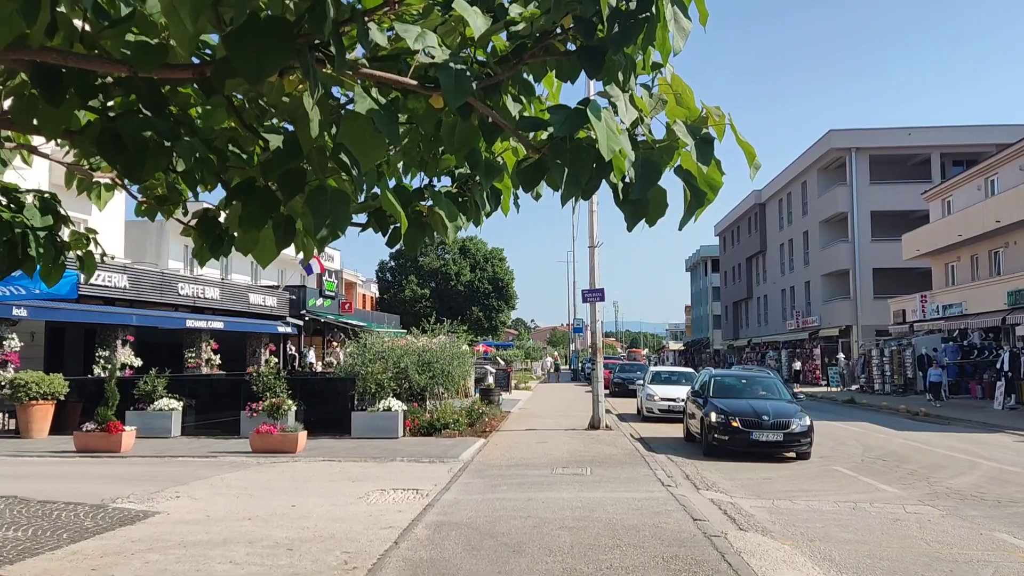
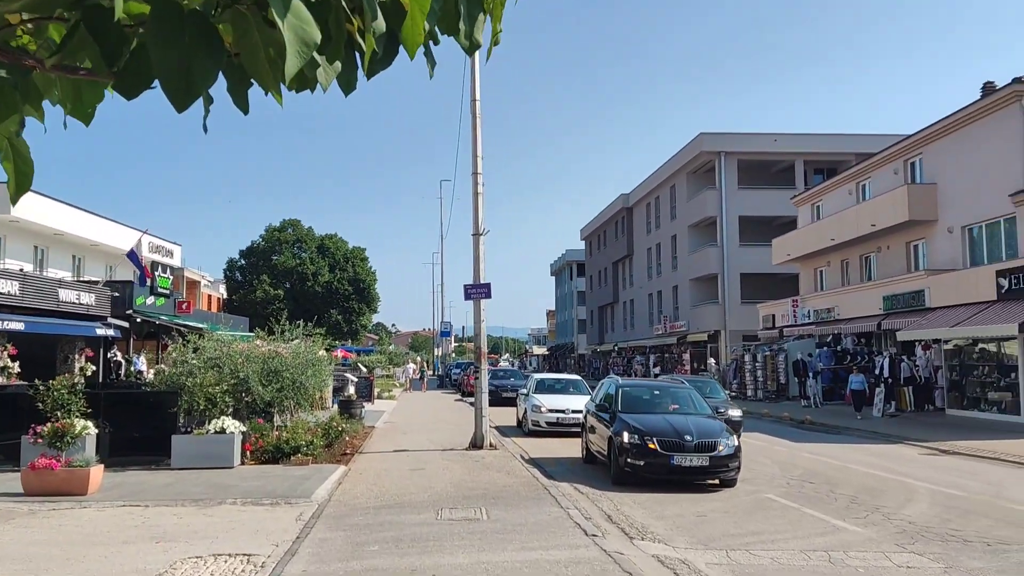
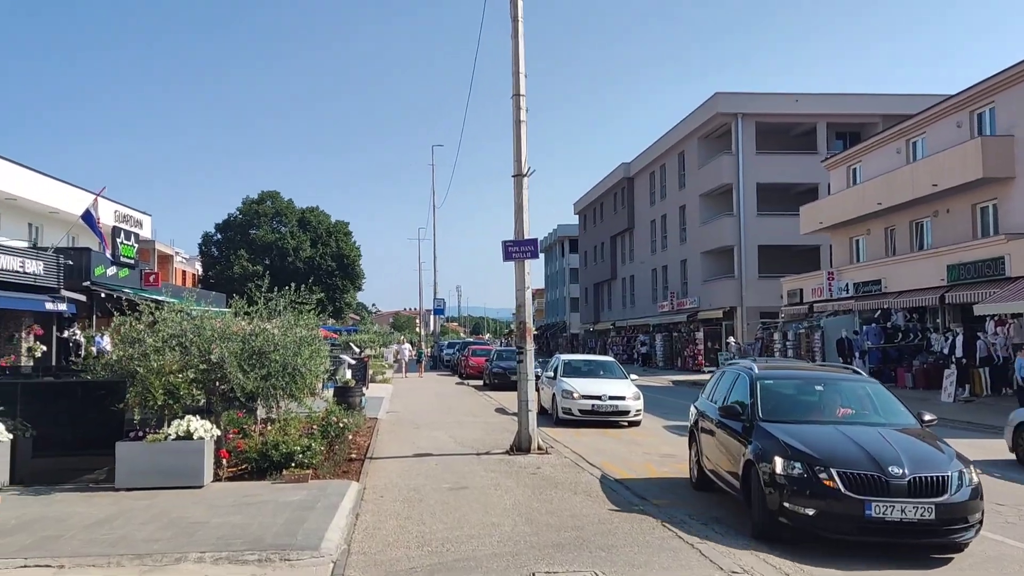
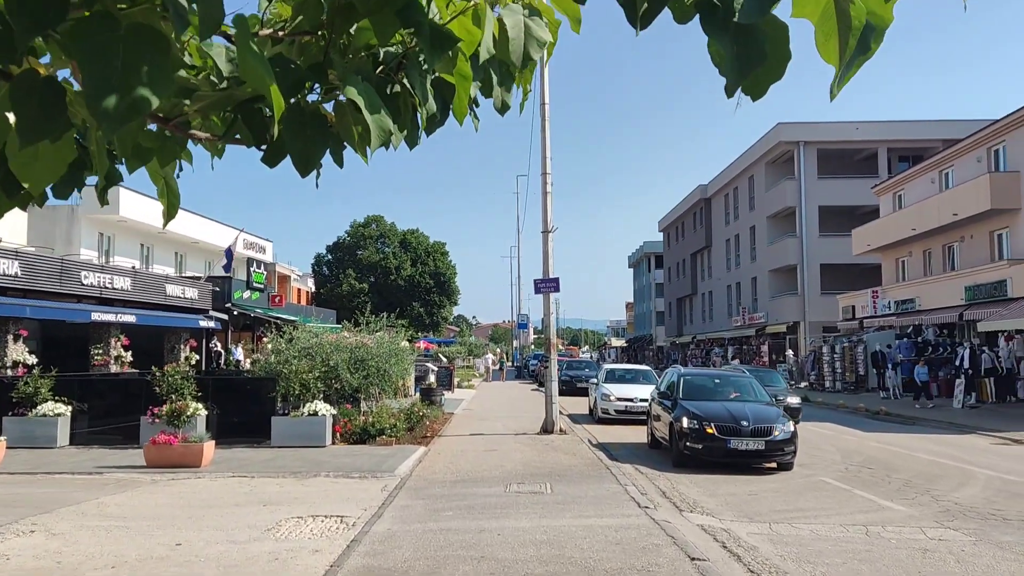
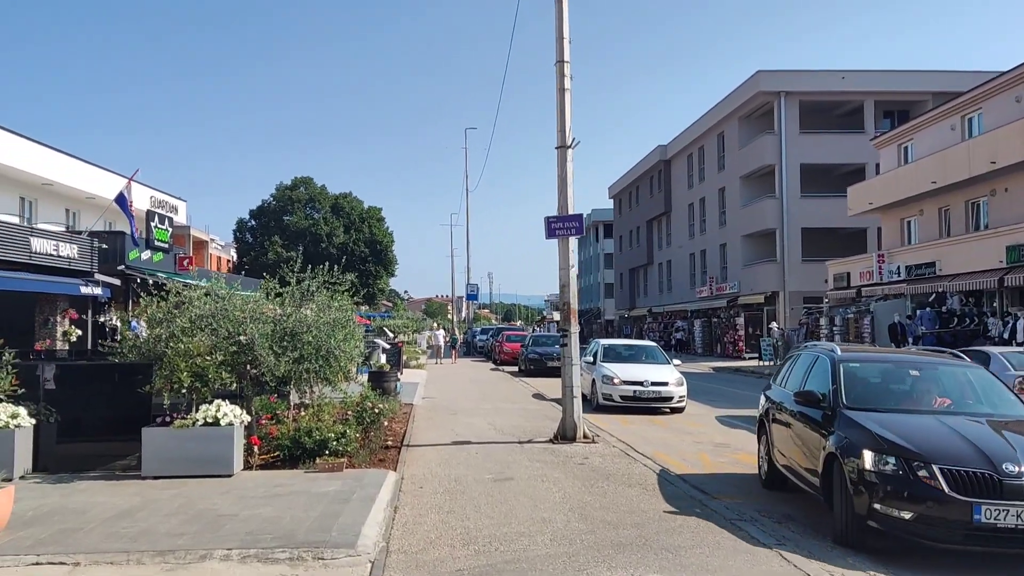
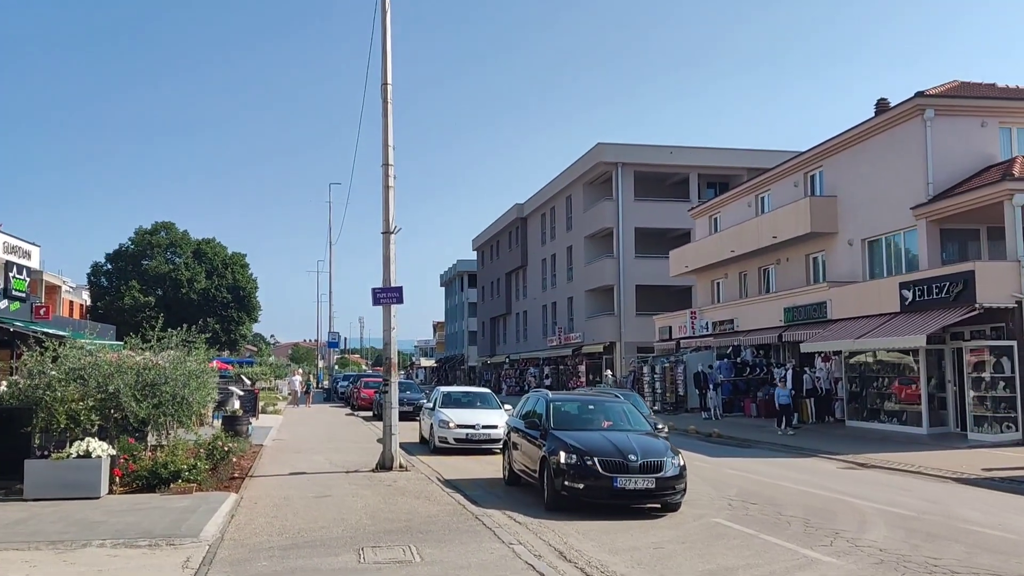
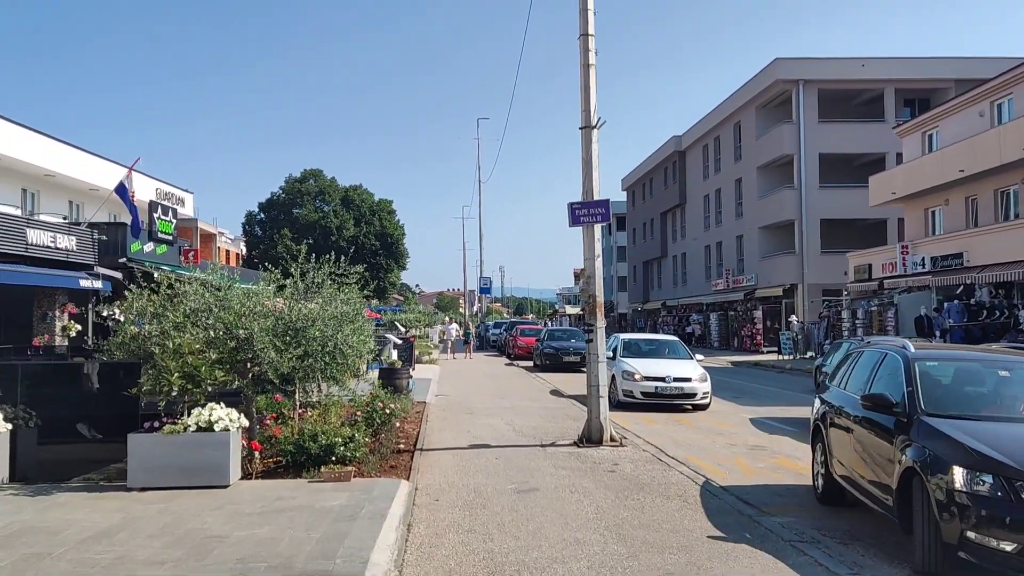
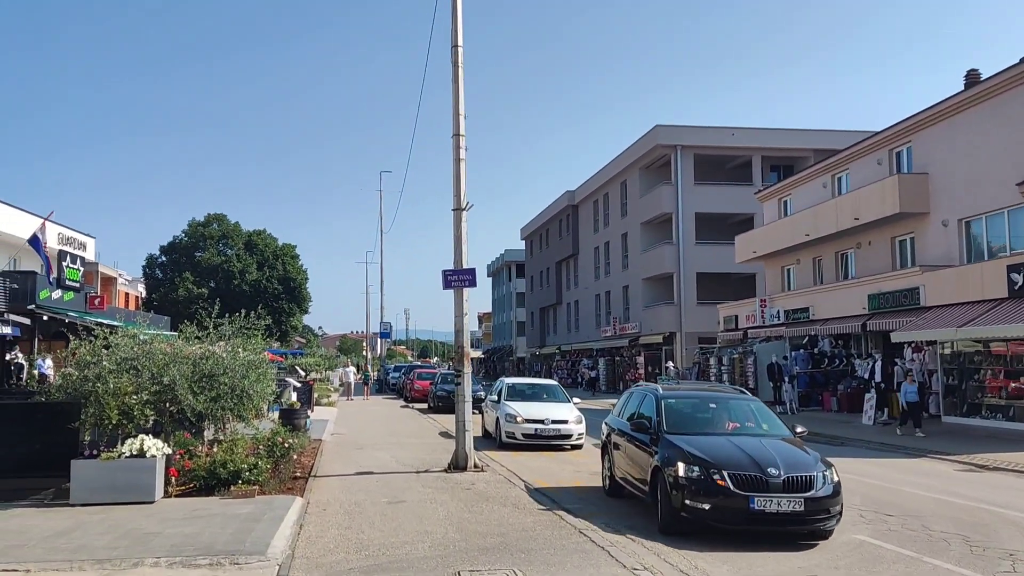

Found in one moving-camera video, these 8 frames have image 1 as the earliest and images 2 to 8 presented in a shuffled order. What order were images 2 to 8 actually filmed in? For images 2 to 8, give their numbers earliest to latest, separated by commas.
4, 2, 6, 8, 3, 5, 7
